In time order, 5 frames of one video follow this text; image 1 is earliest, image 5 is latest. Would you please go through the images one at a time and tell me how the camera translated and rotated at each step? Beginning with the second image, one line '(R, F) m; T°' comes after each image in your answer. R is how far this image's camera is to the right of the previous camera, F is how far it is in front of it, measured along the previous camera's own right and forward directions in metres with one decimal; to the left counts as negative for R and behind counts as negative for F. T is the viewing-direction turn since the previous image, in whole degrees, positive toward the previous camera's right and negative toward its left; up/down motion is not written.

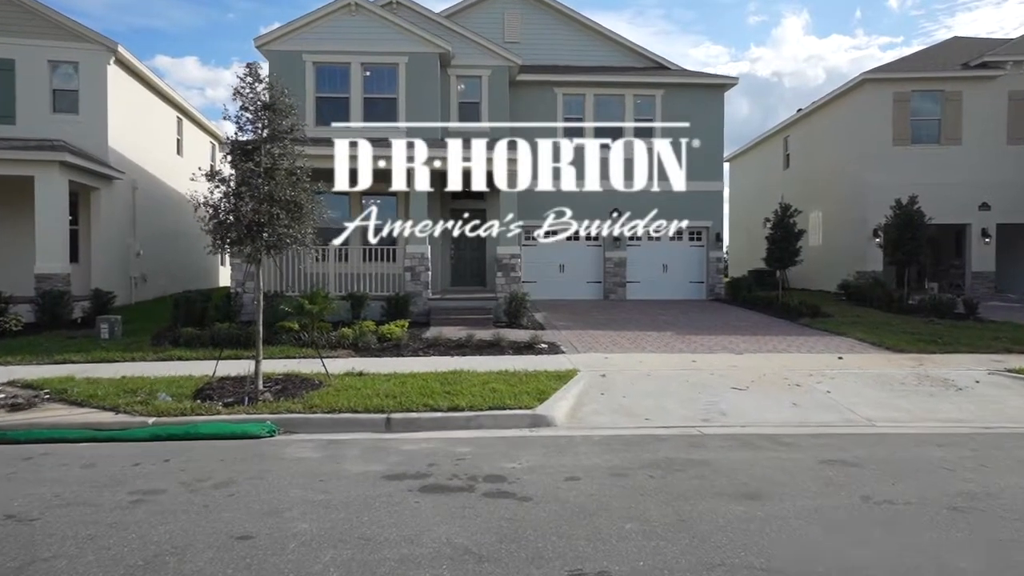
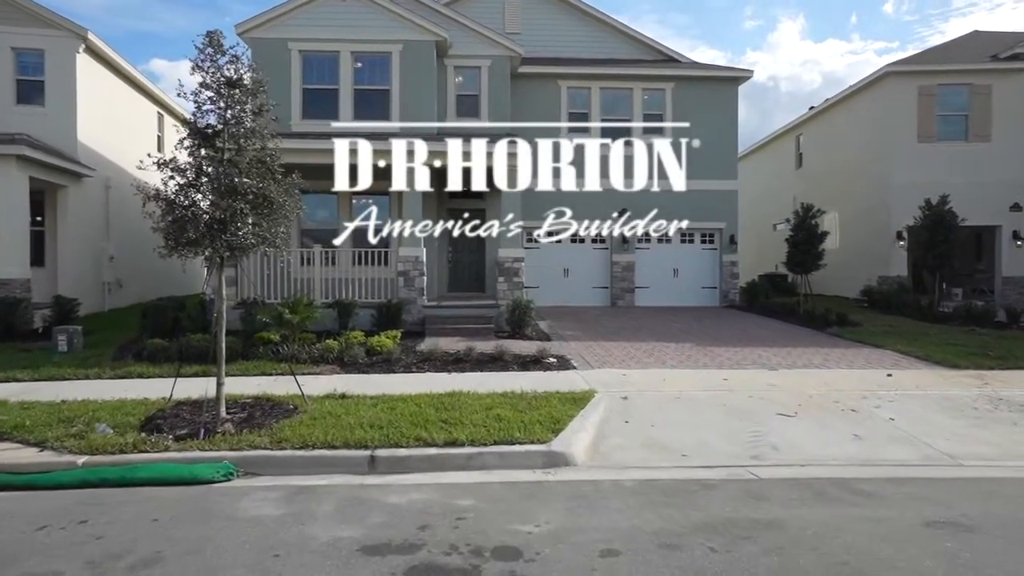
(-0.1, +1.2) m; 0°
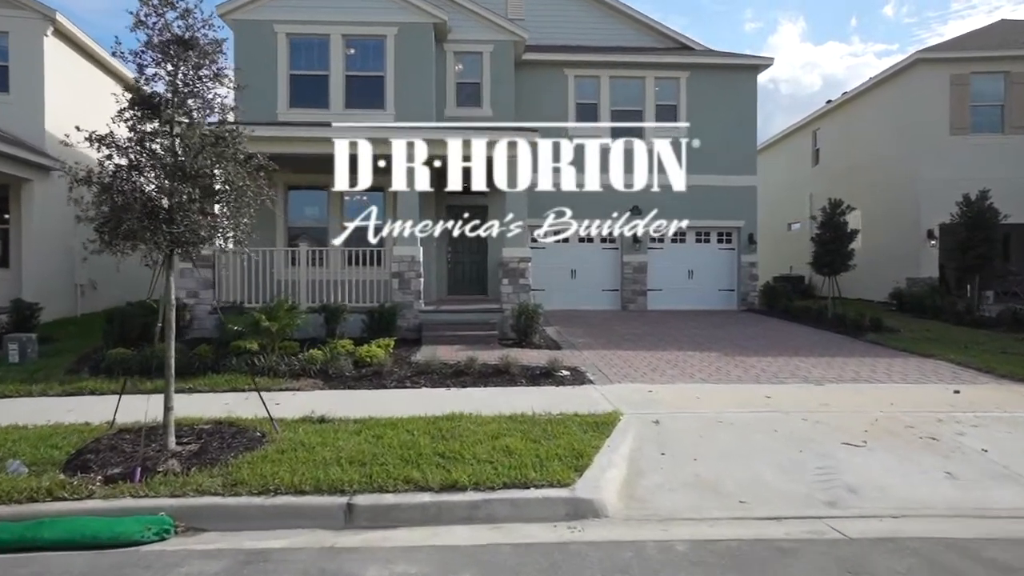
(-0.1, +1.2) m; 0°
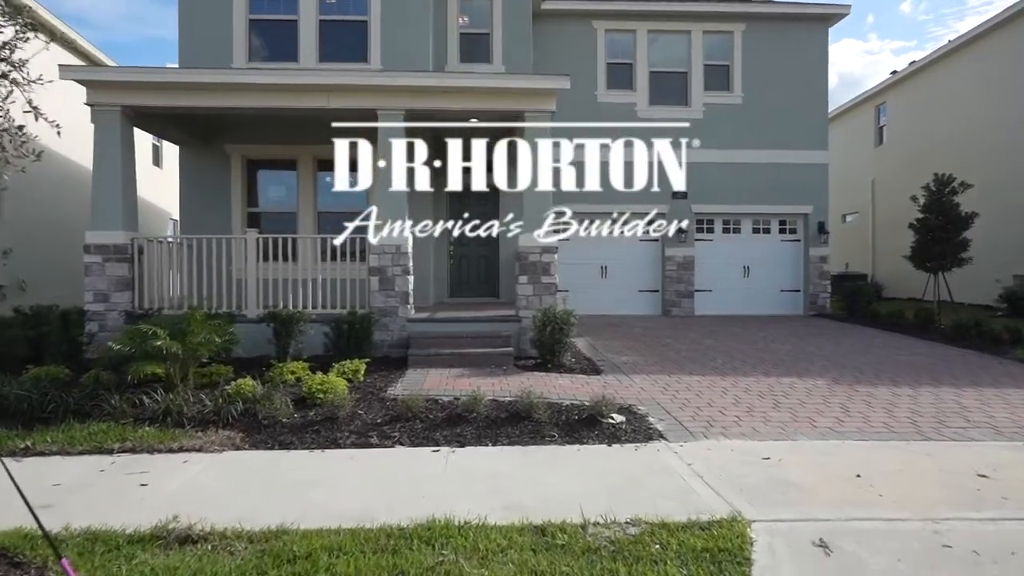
(-0.1, +3.1) m; -1°
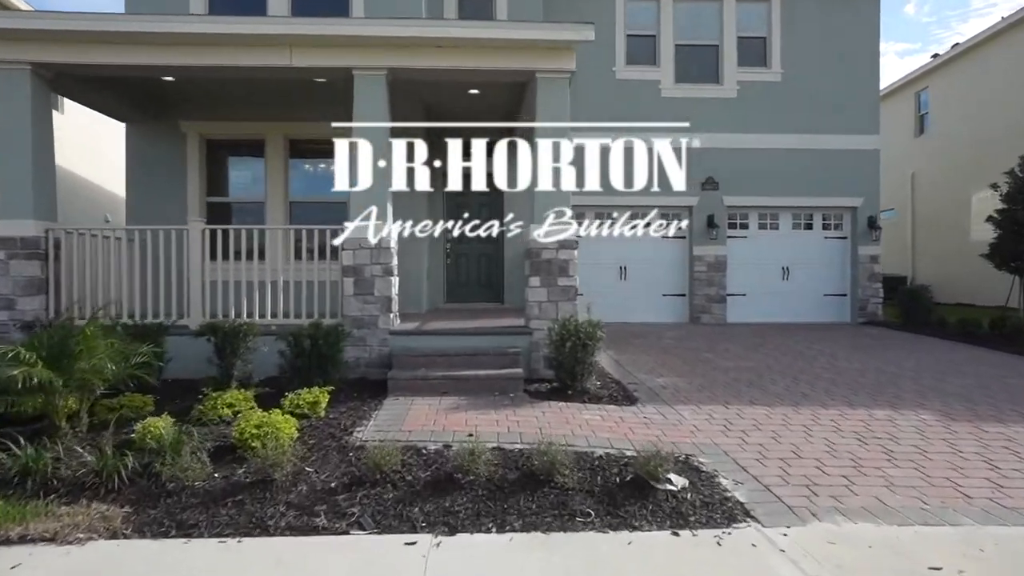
(-0.1, +1.8) m; 0°
